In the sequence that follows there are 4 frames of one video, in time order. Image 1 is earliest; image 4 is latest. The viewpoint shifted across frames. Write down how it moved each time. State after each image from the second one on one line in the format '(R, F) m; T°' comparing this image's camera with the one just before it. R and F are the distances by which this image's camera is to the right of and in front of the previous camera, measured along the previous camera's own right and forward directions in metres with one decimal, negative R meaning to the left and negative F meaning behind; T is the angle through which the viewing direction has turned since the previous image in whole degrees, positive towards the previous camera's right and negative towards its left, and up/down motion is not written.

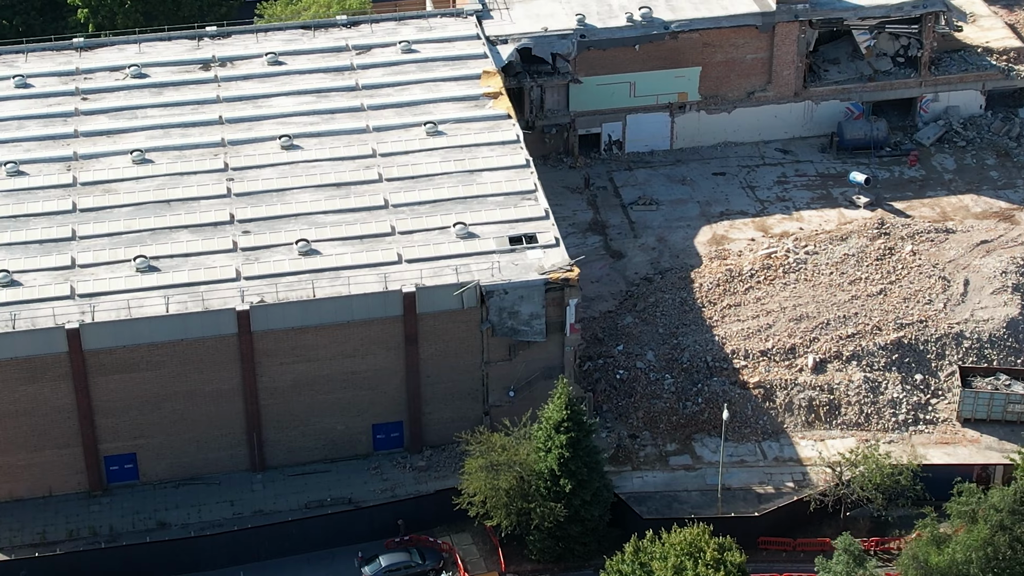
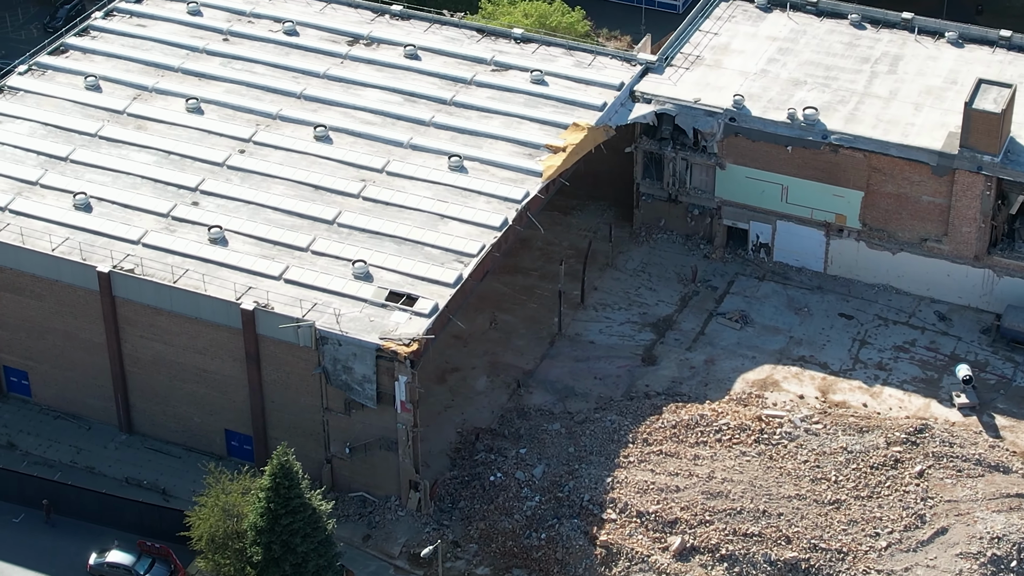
(+25.4, +11.1) m; -28°
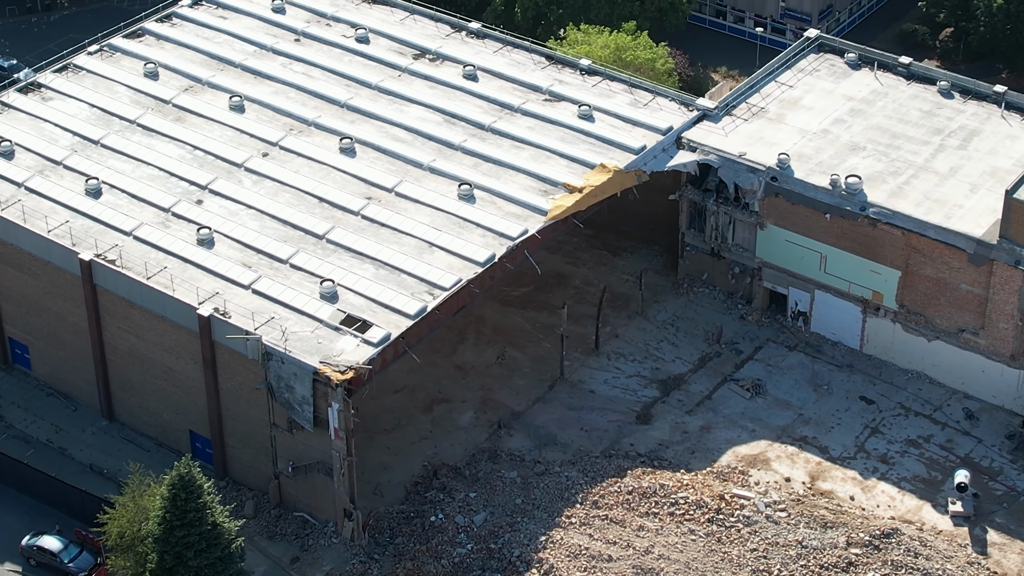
(+9.5, +2.4) m; -10°
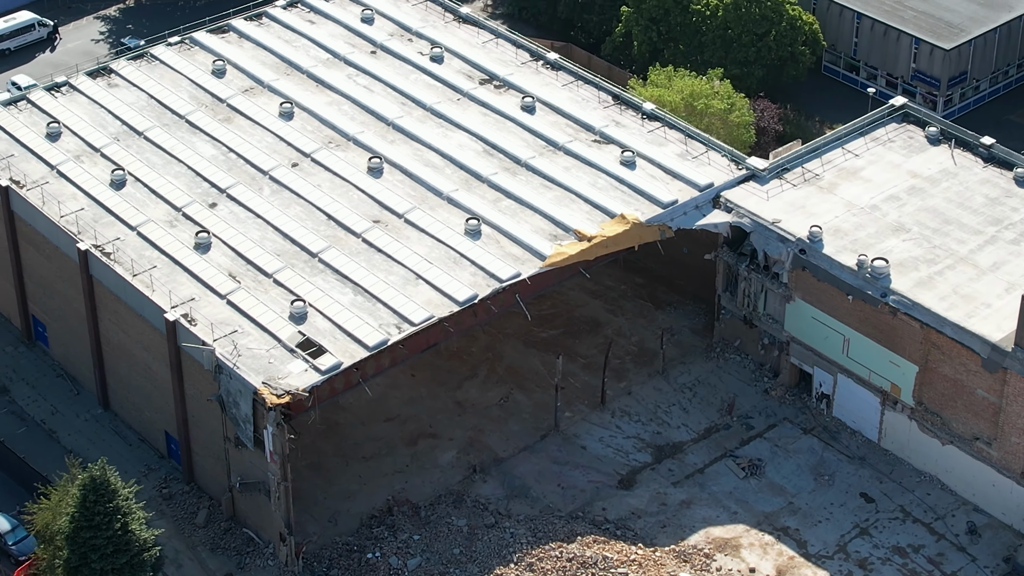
(+9.1, +2.4) m; -10°
